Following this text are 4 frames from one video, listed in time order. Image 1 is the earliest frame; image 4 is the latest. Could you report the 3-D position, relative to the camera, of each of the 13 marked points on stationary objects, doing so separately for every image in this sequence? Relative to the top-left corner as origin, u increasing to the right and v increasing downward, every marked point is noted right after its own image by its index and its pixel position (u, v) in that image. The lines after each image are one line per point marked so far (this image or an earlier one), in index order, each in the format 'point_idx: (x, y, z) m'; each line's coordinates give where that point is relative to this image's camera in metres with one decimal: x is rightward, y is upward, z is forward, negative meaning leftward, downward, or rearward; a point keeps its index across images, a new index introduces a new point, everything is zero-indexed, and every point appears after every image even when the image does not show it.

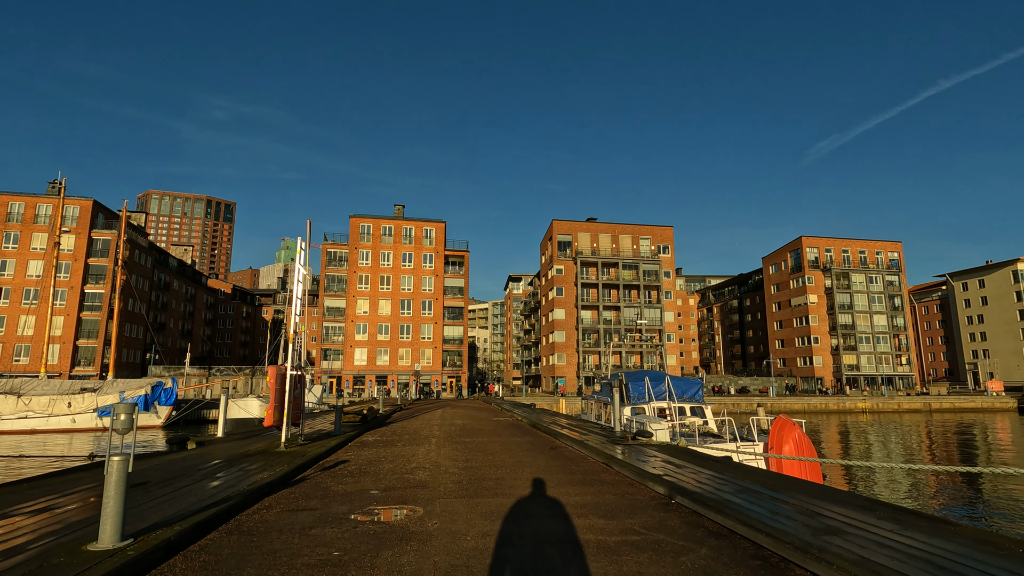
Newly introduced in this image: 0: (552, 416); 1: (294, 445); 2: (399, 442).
0: (+1.3, -4.5, +18.8) m
1: (-3.9, -2.8, +9.6) m
2: (-2.4, -3.2, +11.2) m
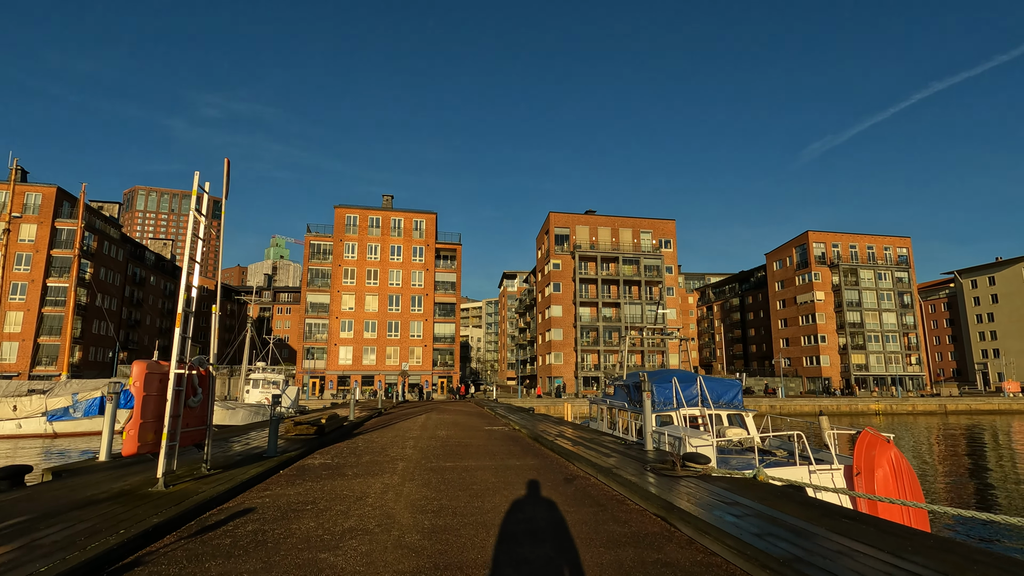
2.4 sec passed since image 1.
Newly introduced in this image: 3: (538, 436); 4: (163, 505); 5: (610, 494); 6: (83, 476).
0: (+1.2, -4.0, +15.7) m
1: (-3.9, -2.3, +6.4) m
2: (-2.4, -2.7, +8.0) m
3: (+0.6, -3.4, +12.3) m
4: (-3.6, -2.2, +5.5) m
5: (+1.2, -2.6, +6.7) m
6: (-5.6, -2.5, +7.0) m
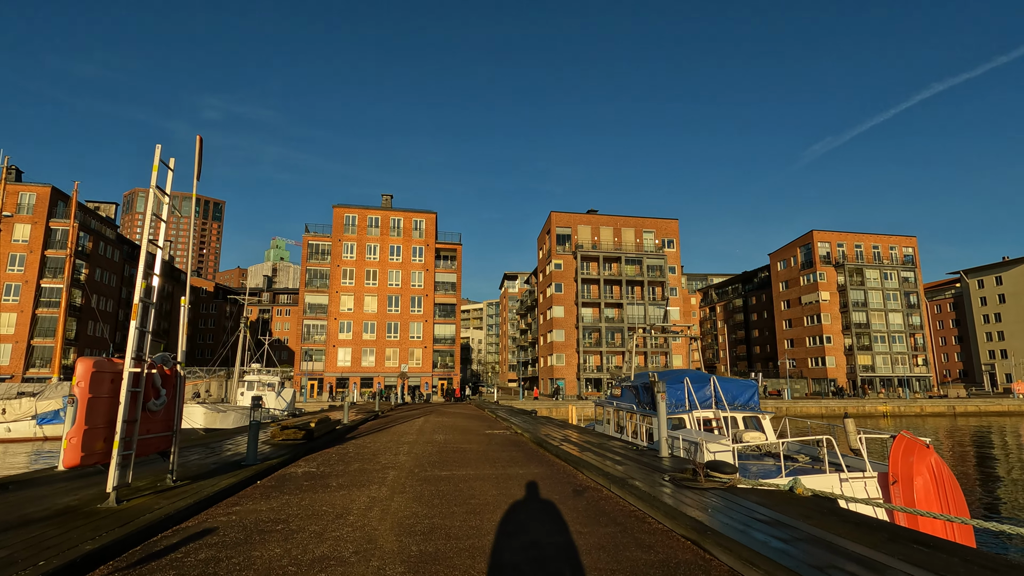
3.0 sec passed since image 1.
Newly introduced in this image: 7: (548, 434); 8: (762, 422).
0: (+1.3, -3.9, +14.9) m
1: (-3.9, -2.2, +5.6) m
2: (-2.4, -2.6, +7.2) m
3: (+0.6, -3.3, +11.5) m
4: (-3.6, -2.1, +4.7) m
5: (+1.3, -2.4, +5.9) m
6: (-5.6, -2.3, +6.3) m
7: (+0.9, -3.7, +13.6) m
8: (+5.7, -3.0, +12.1) m
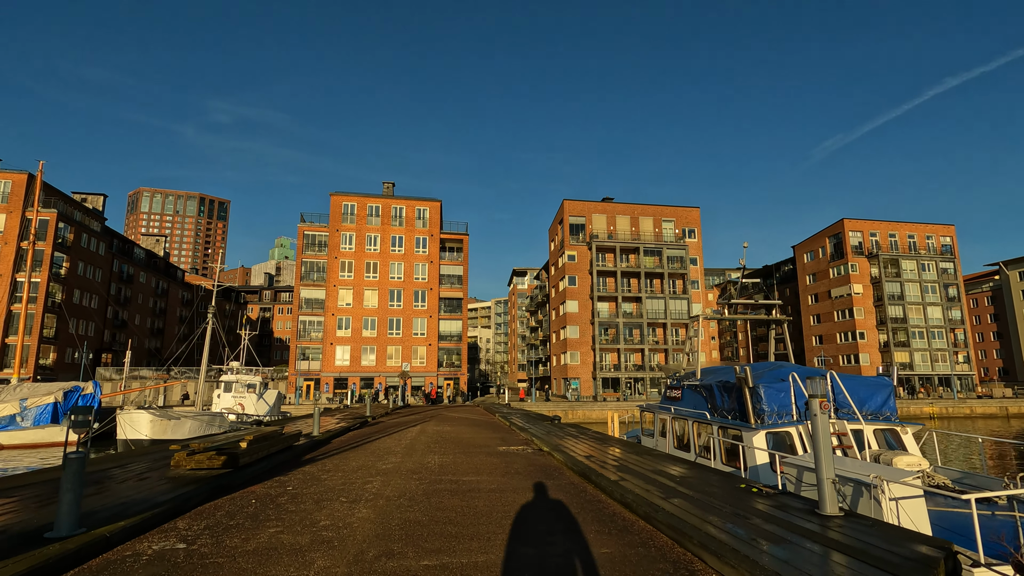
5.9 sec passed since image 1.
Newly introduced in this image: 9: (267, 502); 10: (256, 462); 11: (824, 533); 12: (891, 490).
0: (+1.7, -3.2, +11.0) m
1: (-3.6, -1.5, +1.8) m
2: (-2.0, -1.9, +3.4) m
3: (+1.1, -2.6, +7.6) m
4: (-3.2, -1.4, +0.9) m
5: (+1.6, -1.7, +2.1) m
6: (-5.3, -1.7, +2.5) m
7: (+1.4, -3.0, +9.7) m
8: (+6.1, -2.3, +8.2) m
9: (-2.7, -2.3, +5.9) m
10: (-3.8, -2.6, +8.0) m
11: (+2.7, -2.2, +4.9) m
12: (+3.9, -2.1, +5.5) m
